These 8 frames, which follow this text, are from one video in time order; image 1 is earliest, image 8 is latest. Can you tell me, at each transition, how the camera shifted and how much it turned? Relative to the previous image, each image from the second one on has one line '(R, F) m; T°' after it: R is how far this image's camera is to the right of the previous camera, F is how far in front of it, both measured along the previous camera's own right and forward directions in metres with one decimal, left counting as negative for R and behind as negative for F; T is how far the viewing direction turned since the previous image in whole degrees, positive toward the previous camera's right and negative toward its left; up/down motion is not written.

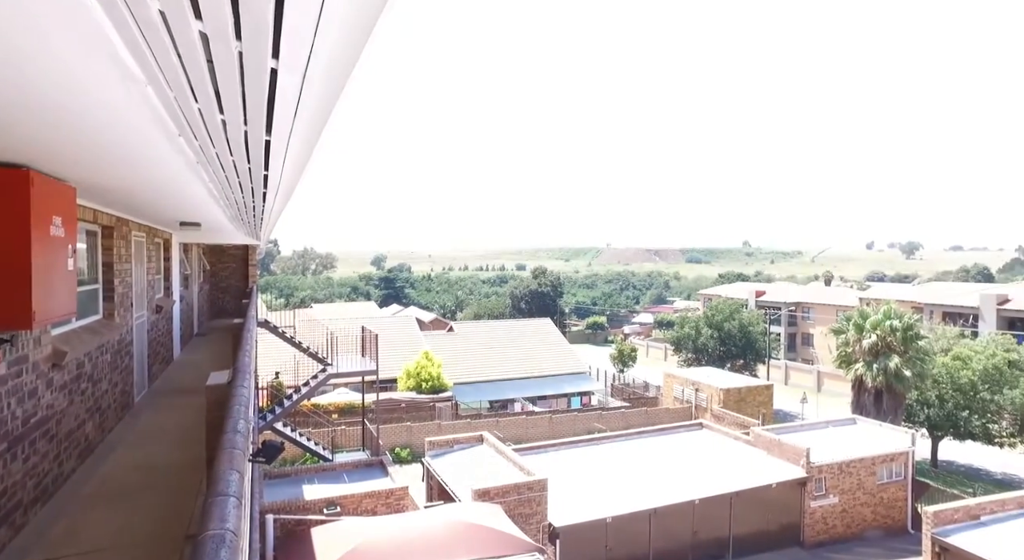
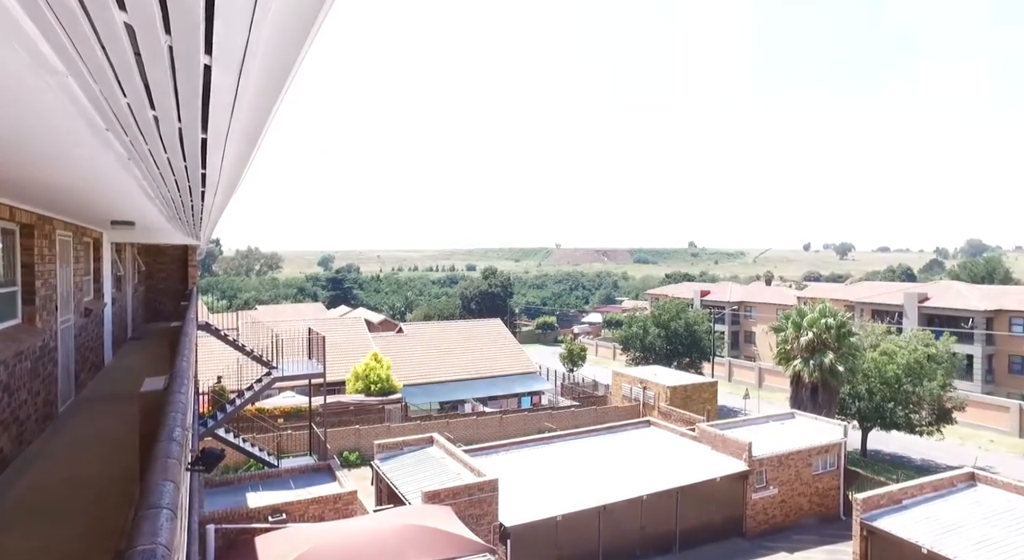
(0.0, 0.0) m; +4°
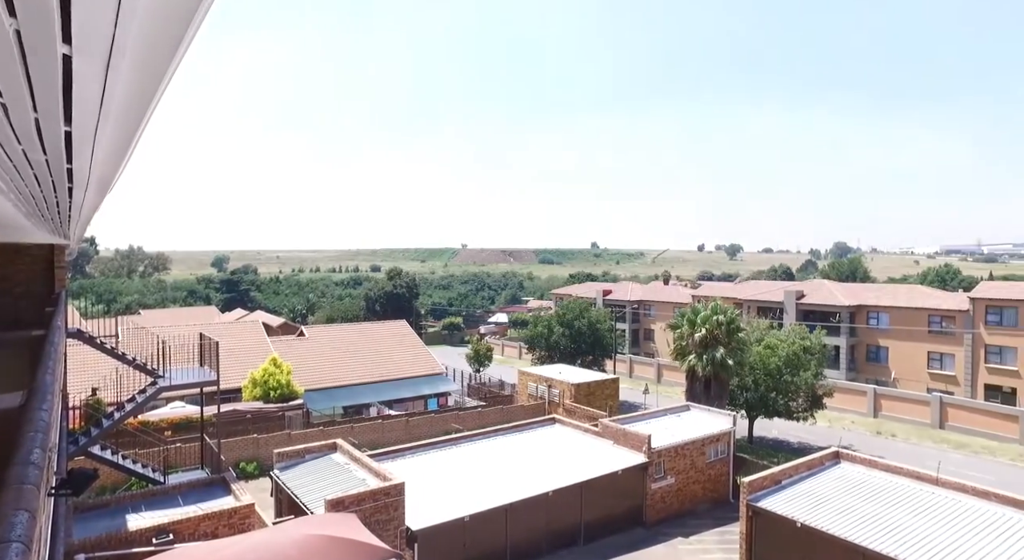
(0.0, 0.0) m; +8°
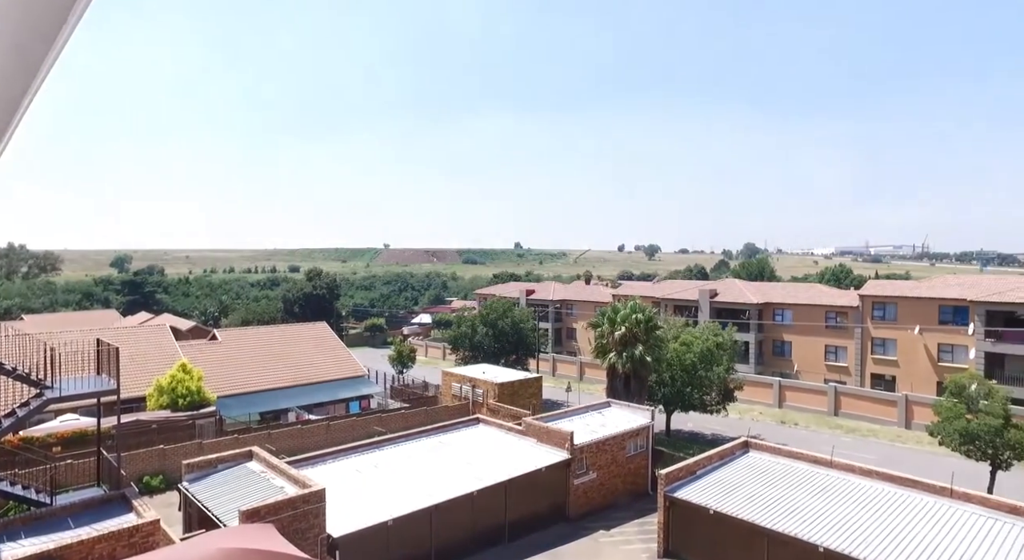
(0.0, +0.1) m; +6°
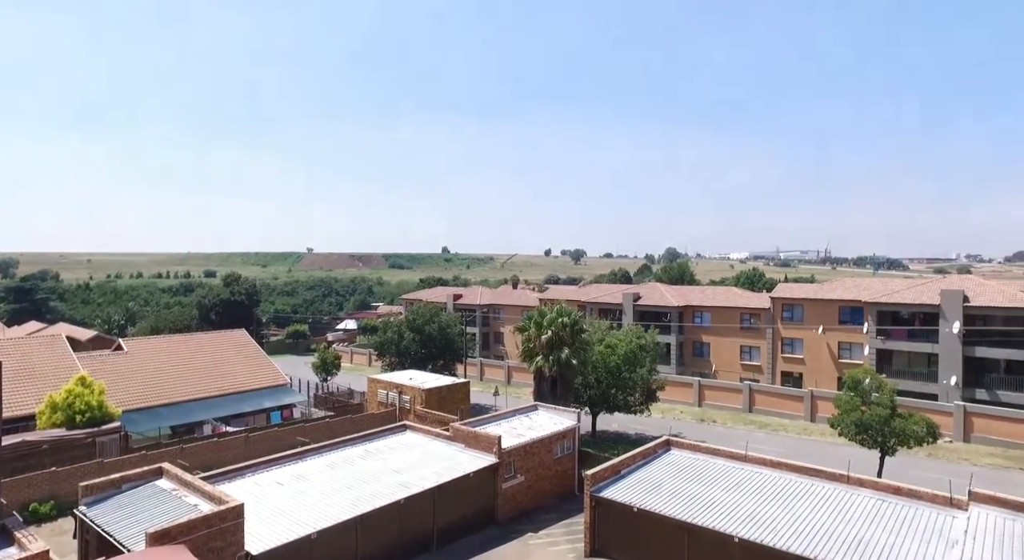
(0.0, +0.2) m; +6°
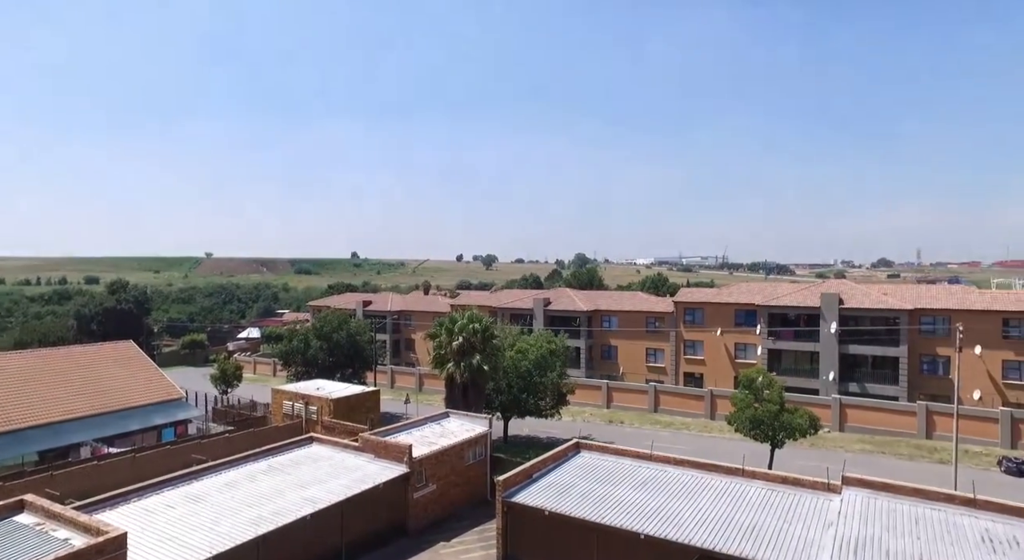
(-0.1, +0.7) m; +7°
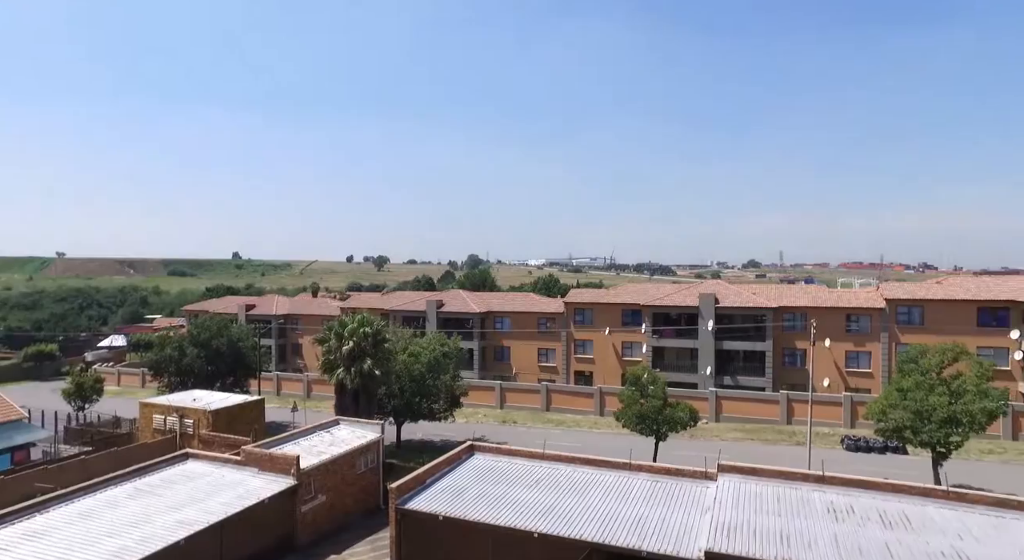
(-0.3, +2.3) m; +9°
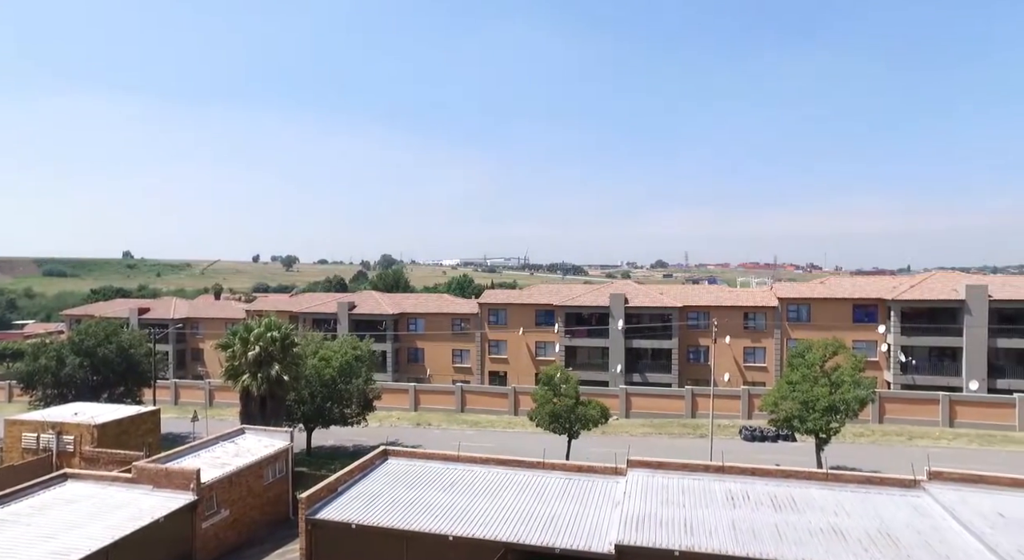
(-0.7, +3.7) m; +7°
